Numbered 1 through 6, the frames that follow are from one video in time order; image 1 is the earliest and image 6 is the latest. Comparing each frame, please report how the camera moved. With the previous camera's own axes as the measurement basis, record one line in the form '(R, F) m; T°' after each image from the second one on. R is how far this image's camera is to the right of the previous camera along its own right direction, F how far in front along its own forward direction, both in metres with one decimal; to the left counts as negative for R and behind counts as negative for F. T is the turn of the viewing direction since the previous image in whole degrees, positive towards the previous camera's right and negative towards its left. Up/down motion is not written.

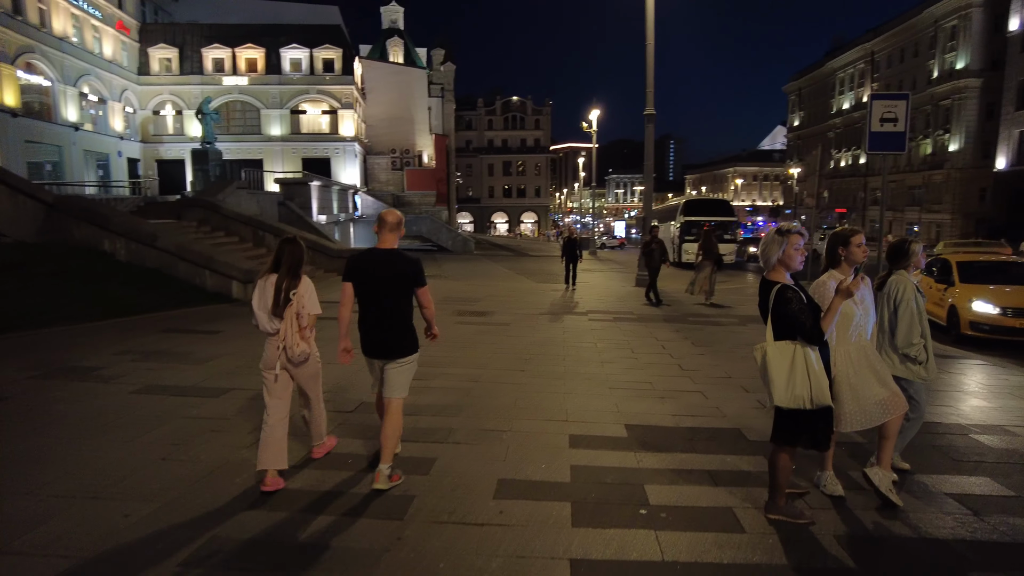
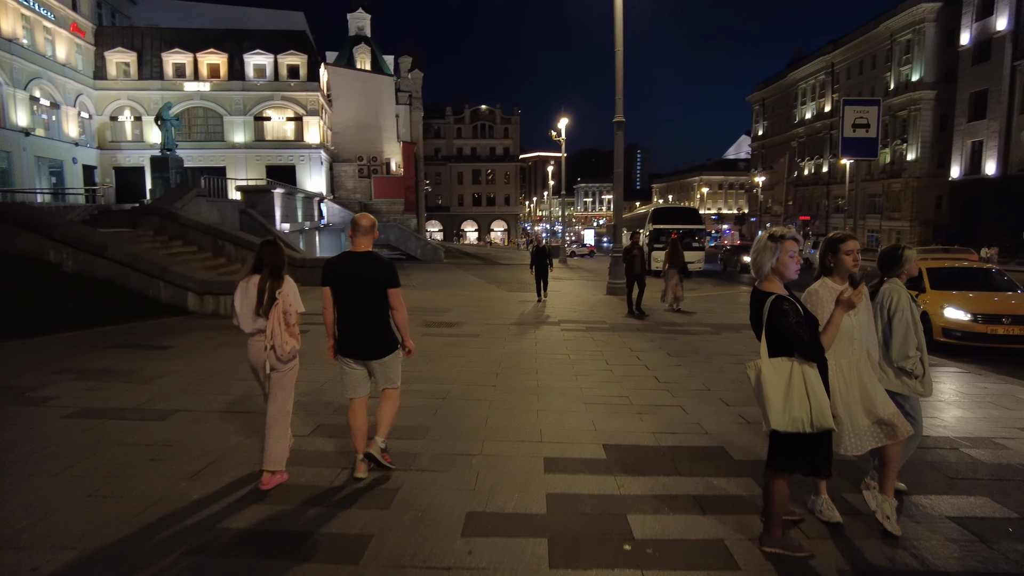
(0.0, +0.4) m; +3°
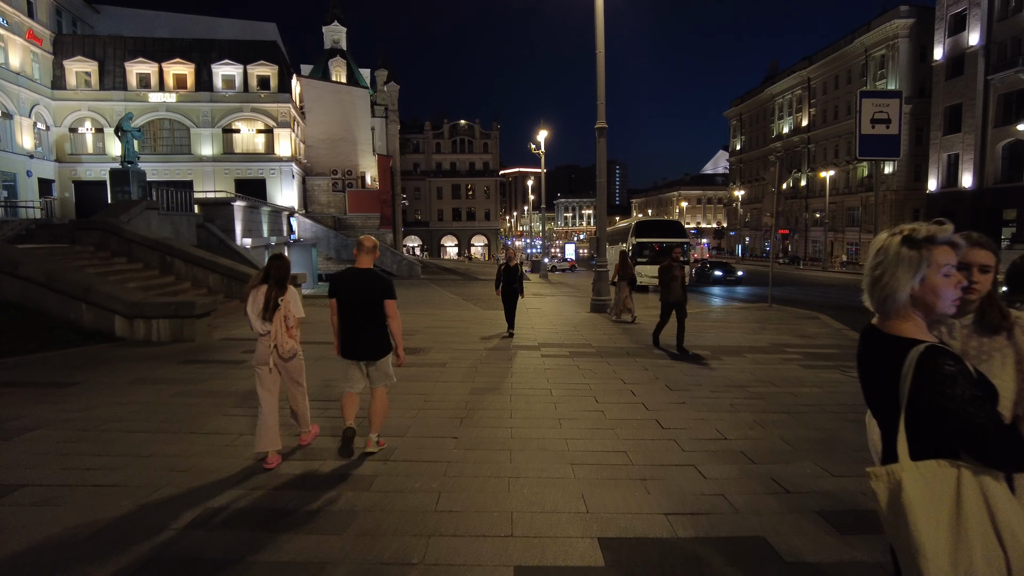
(+0.1, +1.4) m; +2°
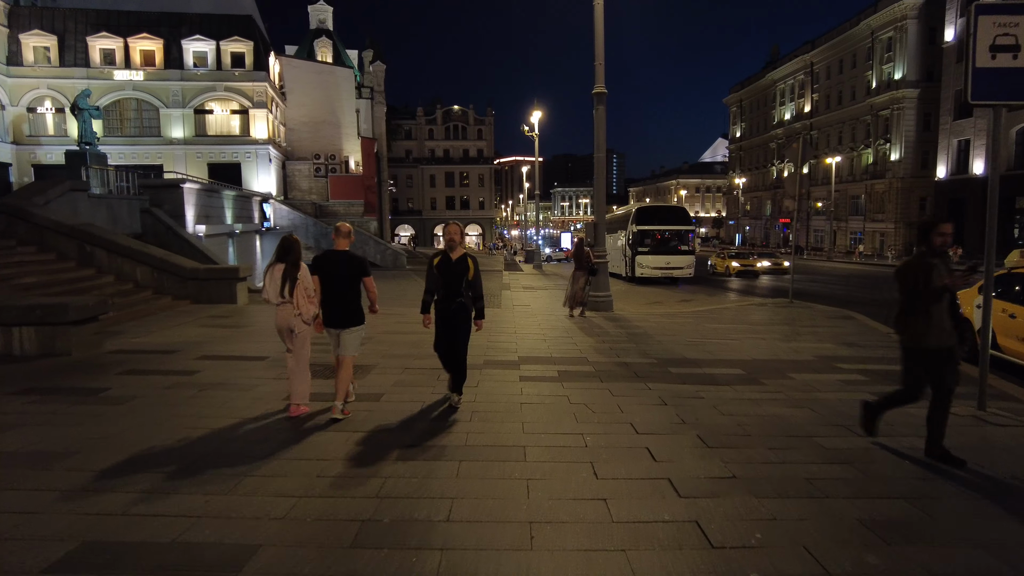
(+0.3, +2.6) m; 0°
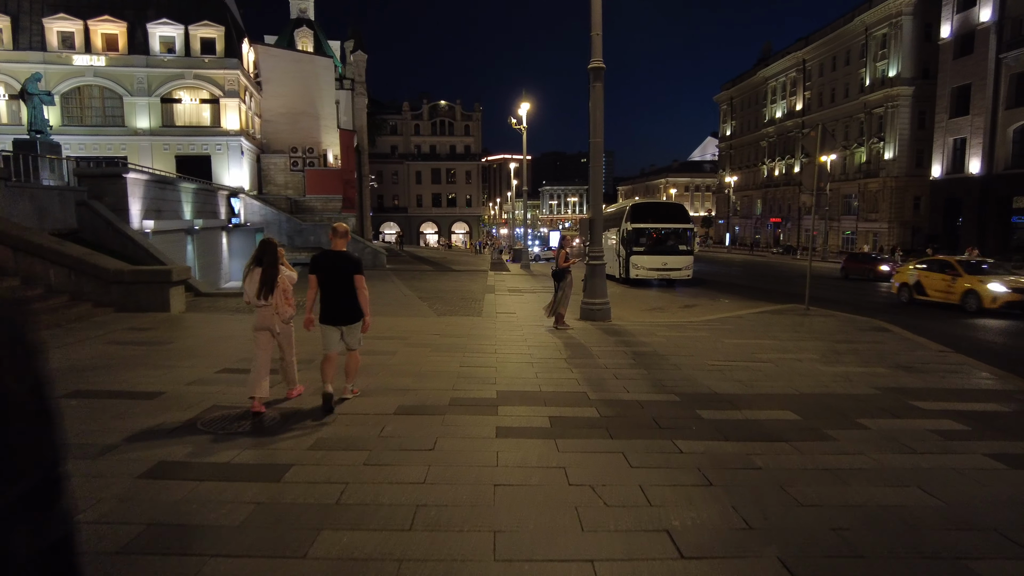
(+0.1, +2.1) m; +1°
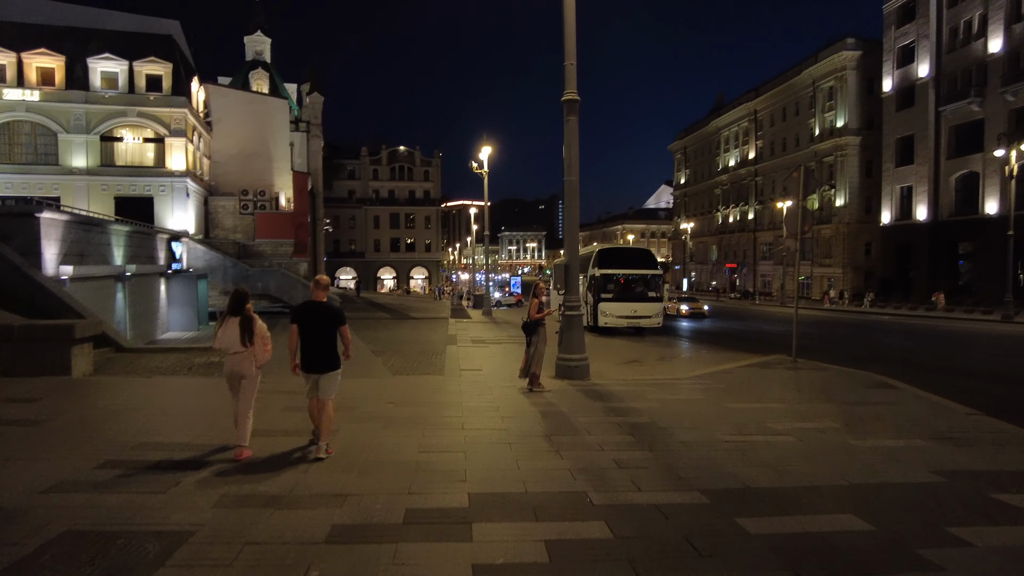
(-0.1, +1.5) m; +4°
